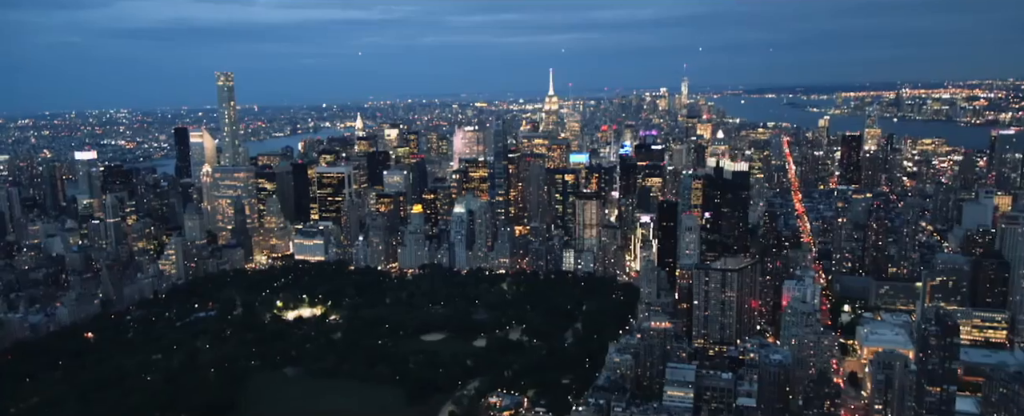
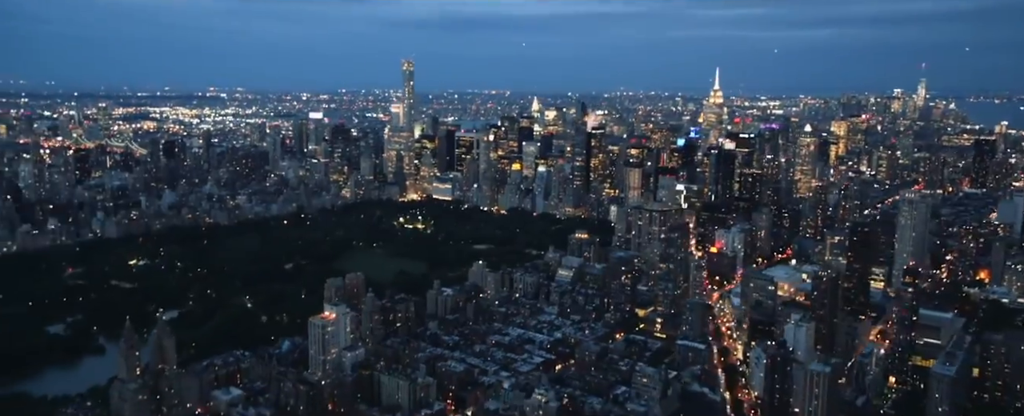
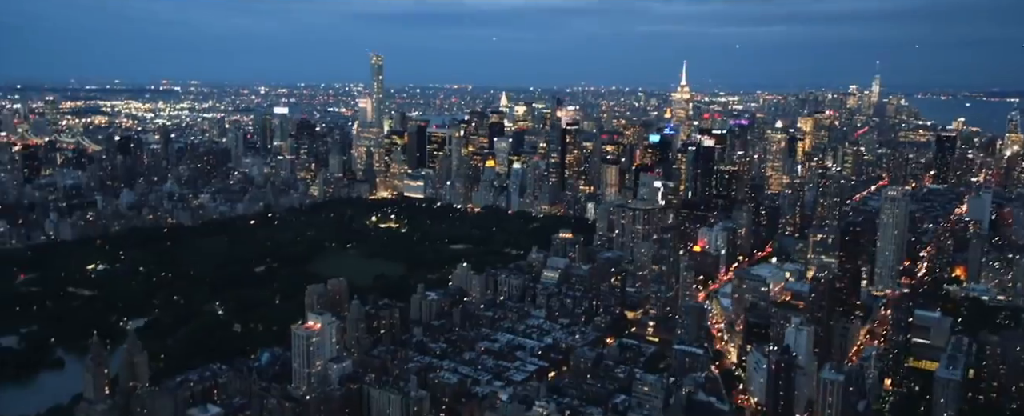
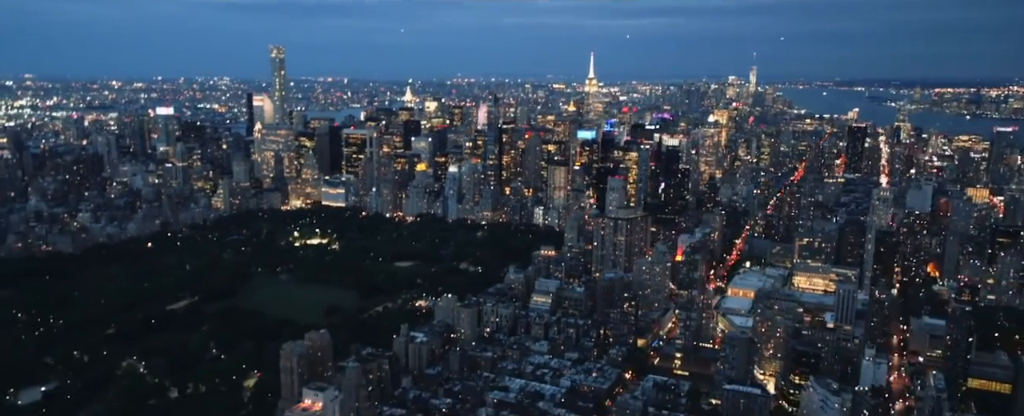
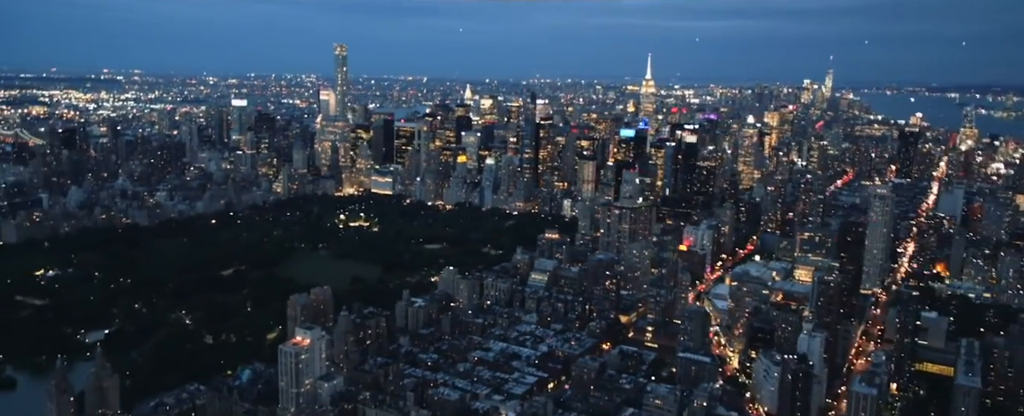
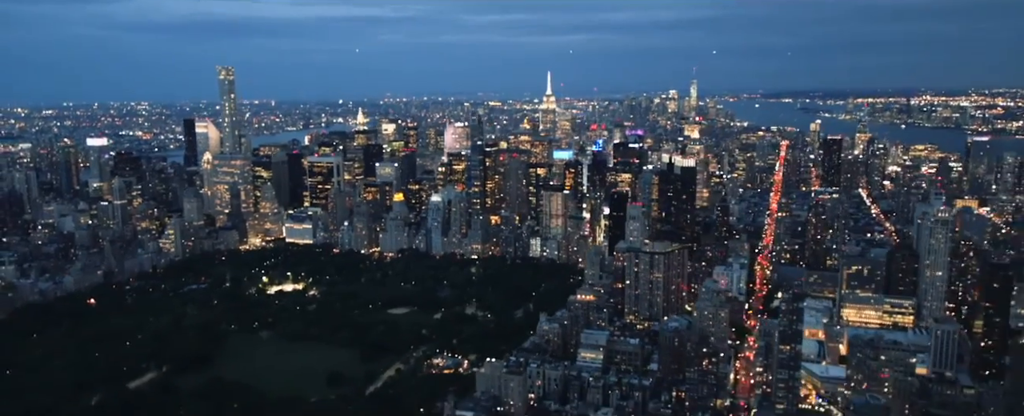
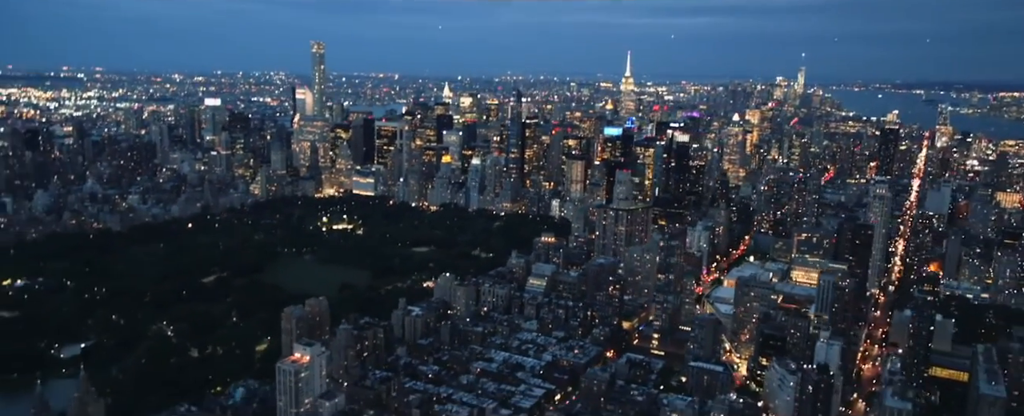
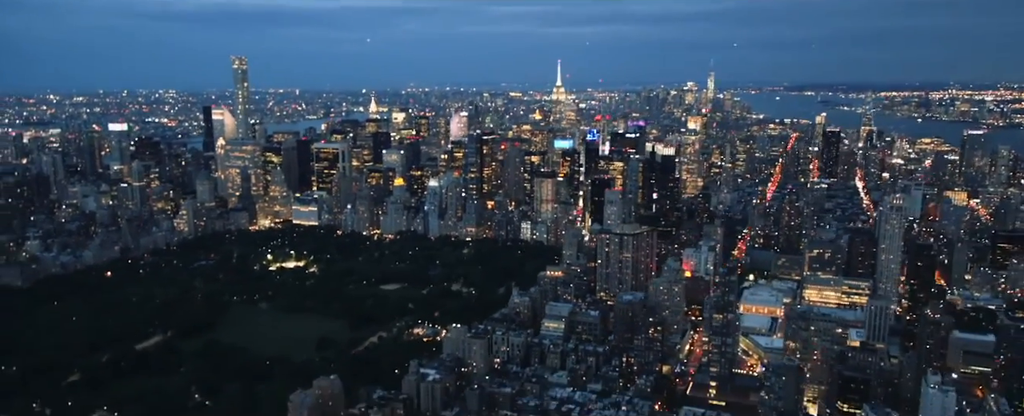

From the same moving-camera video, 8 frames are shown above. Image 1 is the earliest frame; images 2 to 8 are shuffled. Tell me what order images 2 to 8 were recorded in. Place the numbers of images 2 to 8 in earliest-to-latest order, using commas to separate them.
6, 8, 4, 7, 5, 3, 2
